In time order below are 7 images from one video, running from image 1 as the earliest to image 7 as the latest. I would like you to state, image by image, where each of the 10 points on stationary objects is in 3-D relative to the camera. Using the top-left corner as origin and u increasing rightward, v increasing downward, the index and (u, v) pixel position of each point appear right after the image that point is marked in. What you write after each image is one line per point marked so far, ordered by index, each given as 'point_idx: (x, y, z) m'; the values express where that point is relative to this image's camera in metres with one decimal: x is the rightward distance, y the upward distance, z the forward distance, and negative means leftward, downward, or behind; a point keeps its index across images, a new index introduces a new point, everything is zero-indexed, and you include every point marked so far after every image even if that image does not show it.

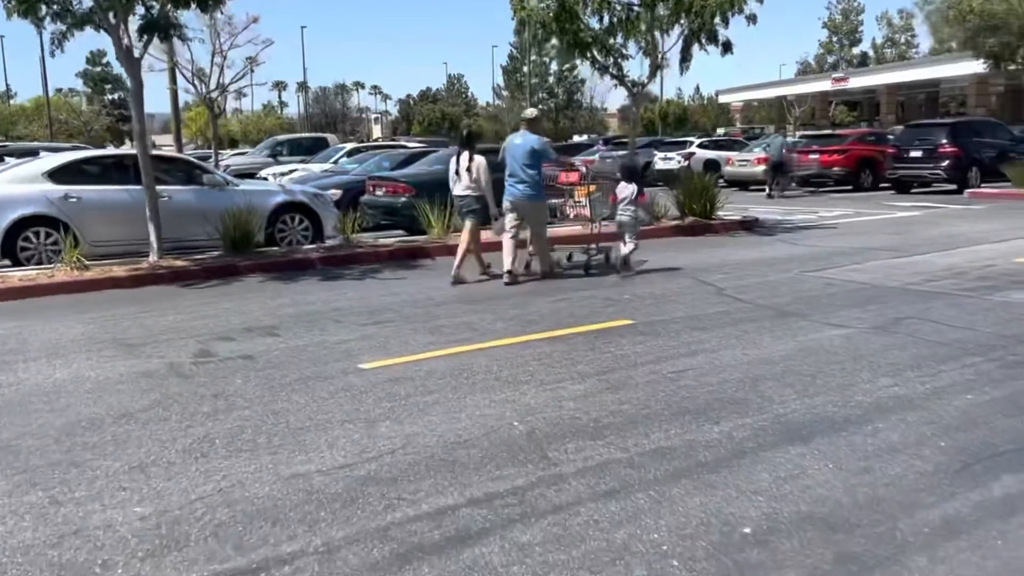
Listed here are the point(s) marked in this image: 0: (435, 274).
0: (-1.1, +0.2, +12.4) m
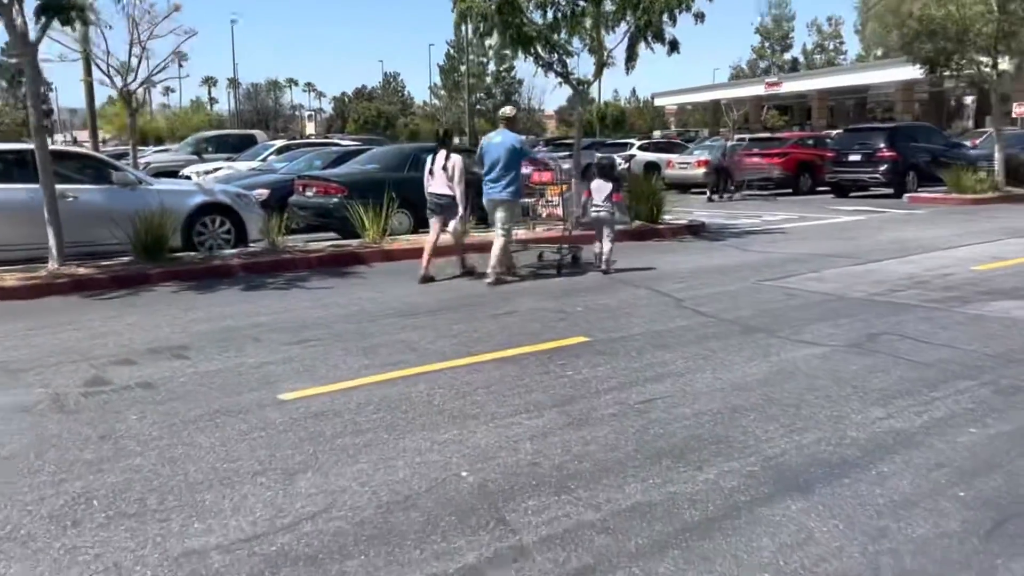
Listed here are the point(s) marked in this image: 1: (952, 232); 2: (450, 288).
0: (-1.9, +0.1, +11.4) m
1: (+8.7, +1.1, +16.8) m
2: (-0.8, 0.0, +10.8) m
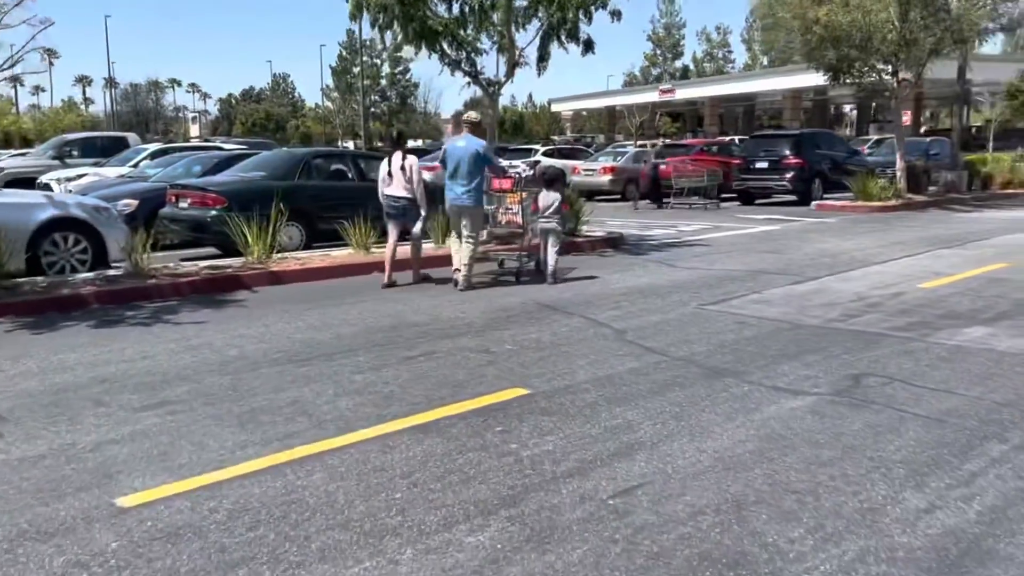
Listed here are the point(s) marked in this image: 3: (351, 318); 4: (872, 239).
0: (-2.9, -0.3, +9.6) m
1: (+6.9, +0.9, +16.3) m
2: (-1.7, -0.3, +9.1) m
3: (-1.7, -0.3, +9.2) m
4: (+7.2, +1.0, +17.0) m
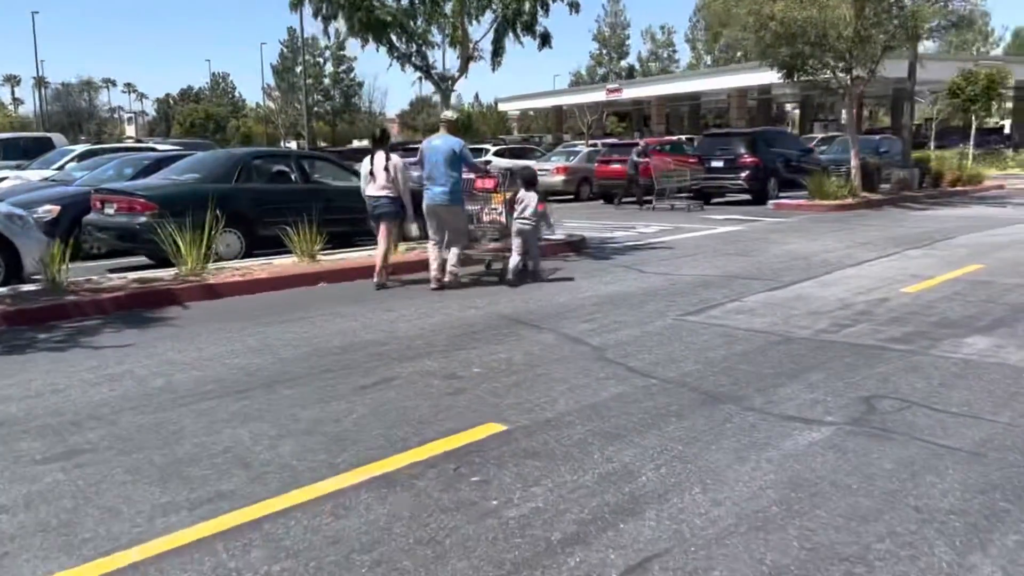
0: (-3.3, -0.5, +8.6) m
1: (+6.1, +0.8, +15.8) m
2: (-2.1, -0.5, +8.2) m
3: (-2.1, -0.5, +8.2) m
4: (+6.3, +1.0, +16.5) m
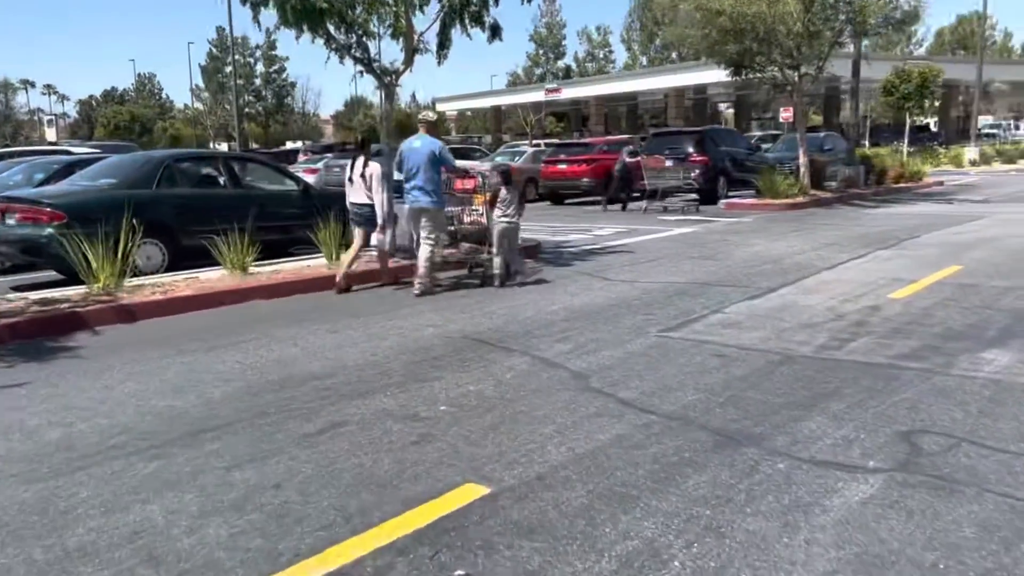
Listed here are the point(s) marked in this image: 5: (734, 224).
0: (-3.6, -0.7, +7.3) m
1: (+5.2, +0.8, +15.2) m
2: (-2.3, -0.7, +7.0) m
3: (-2.4, -0.7, +7.0) m
4: (+5.4, +0.9, +15.9) m
5: (+5.1, +1.5, +19.7) m
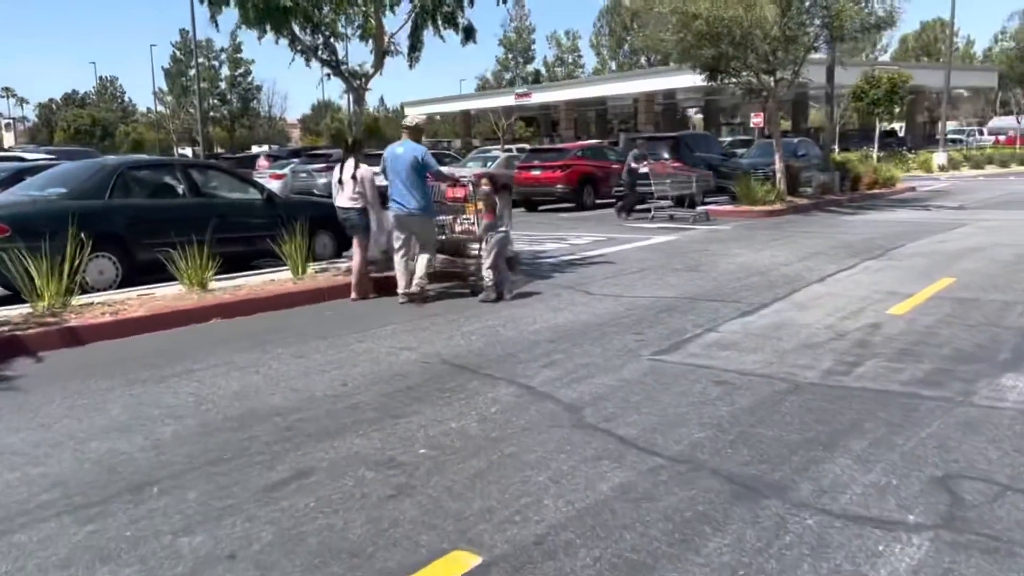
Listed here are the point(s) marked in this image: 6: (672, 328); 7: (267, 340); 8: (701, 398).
0: (-3.7, -0.9, +6.6) m
1: (+4.8, +0.6, +14.8) m
2: (-2.5, -0.9, +6.3) m
3: (-2.5, -0.9, +6.4) m
4: (+5.0, +0.7, +15.5) m
5: (+4.6, +1.3, +19.3) m
6: (+1.6, -0.4, +8.6) m
7: (-2.5, -0.5, +8.6) m
8: (+1.4, -0.8, +6.2) m
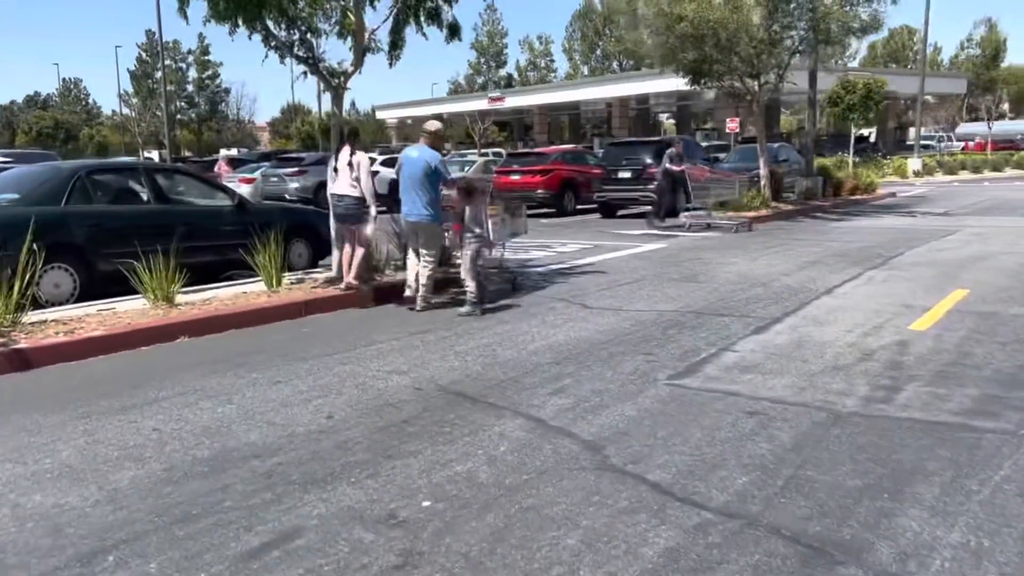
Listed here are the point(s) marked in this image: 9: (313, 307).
0: (-3.7, -1.0, +5.7) m
1: (+4.6, +0.4, +14.2) m
2: (-2.4, -1.0, +5.5) m
3: (-2.4, -1.0, +5.5) m
4: (+4.7, +0.5, +14.9) m
5: (+4.2, +1.1, +18.7) m
6: (+1.6, -0.6, +7.9) m
7: (-2.5, -0.7, +7.8) m
8: (+1.5, -0.9, +5.5) m
9: (-2.4, -0.2, +10.3) m
